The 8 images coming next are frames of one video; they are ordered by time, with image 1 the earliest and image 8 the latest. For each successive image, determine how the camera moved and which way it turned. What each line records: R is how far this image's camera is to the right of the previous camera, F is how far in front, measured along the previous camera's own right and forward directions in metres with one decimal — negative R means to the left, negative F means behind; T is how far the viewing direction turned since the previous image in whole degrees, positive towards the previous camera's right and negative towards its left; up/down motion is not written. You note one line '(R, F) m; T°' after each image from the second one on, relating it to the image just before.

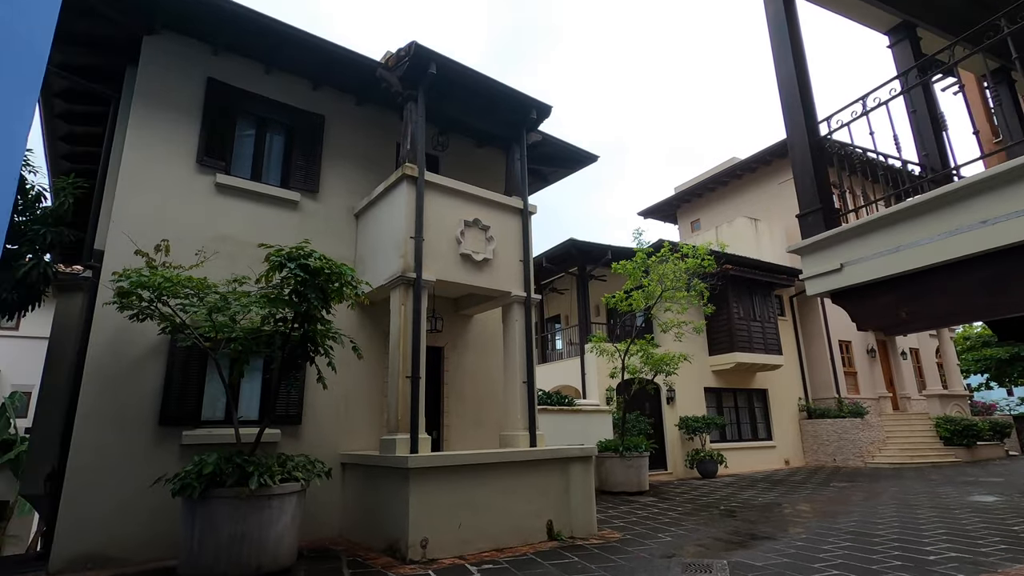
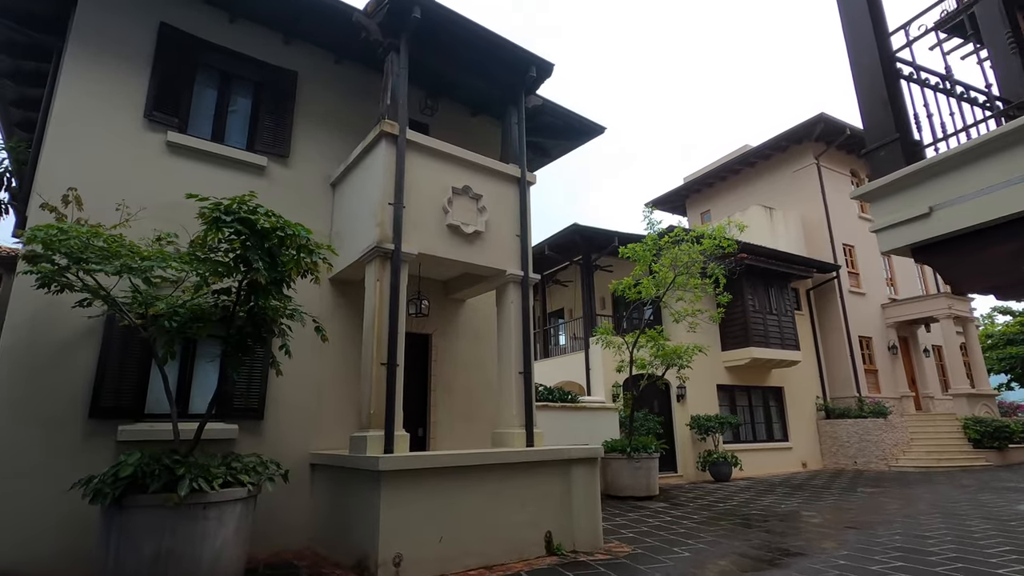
(+0.1, +0.9) m; 0°
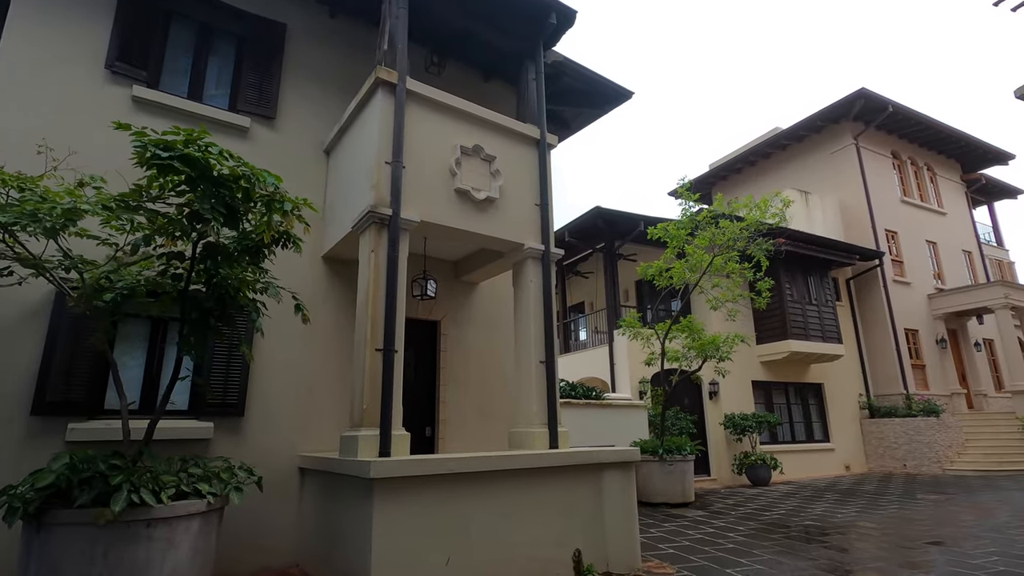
(0.0, +0.9) m; -2°
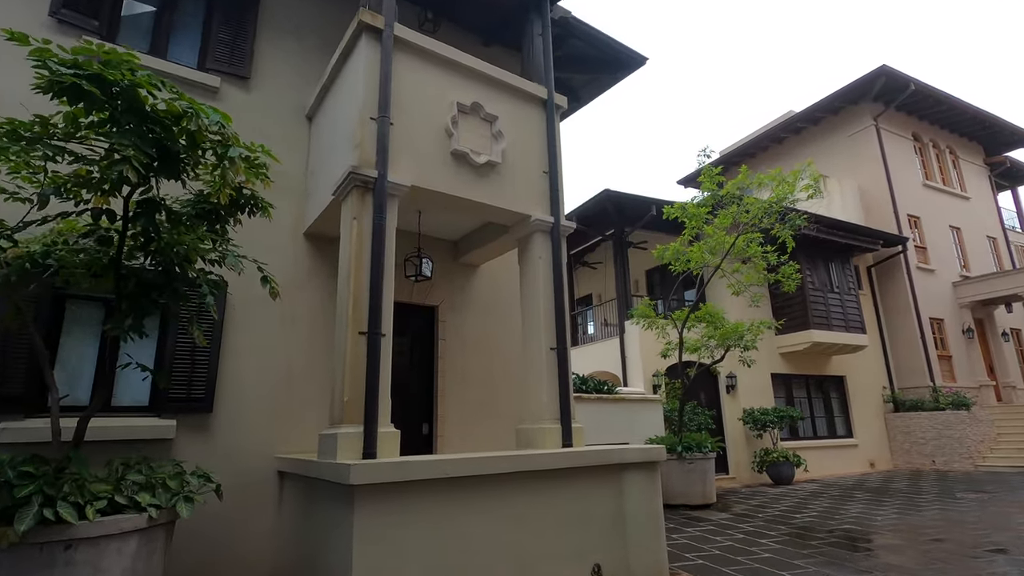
(0.0, +0.7) m; 0°
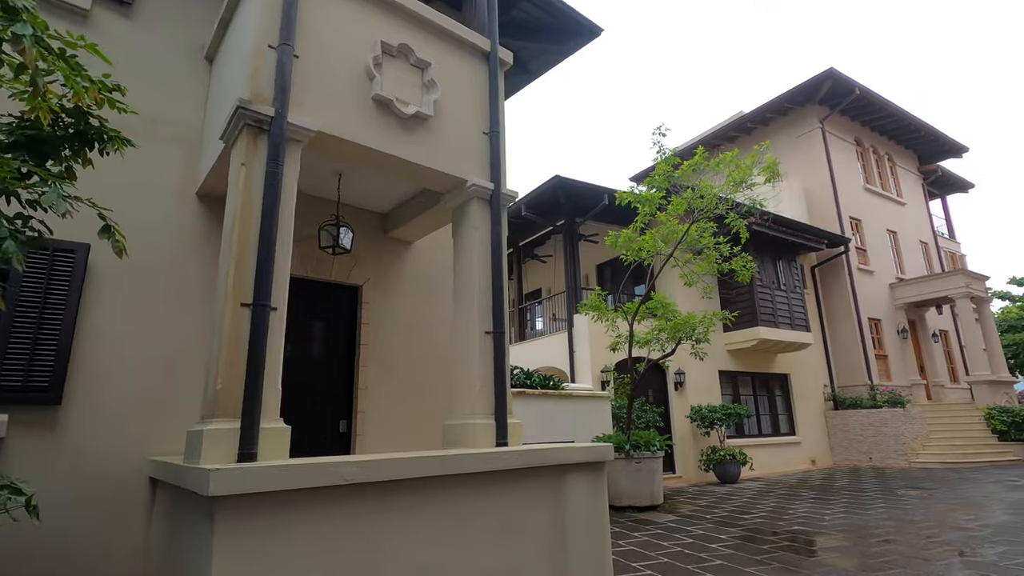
(+0.2, +0.6) m; +5°
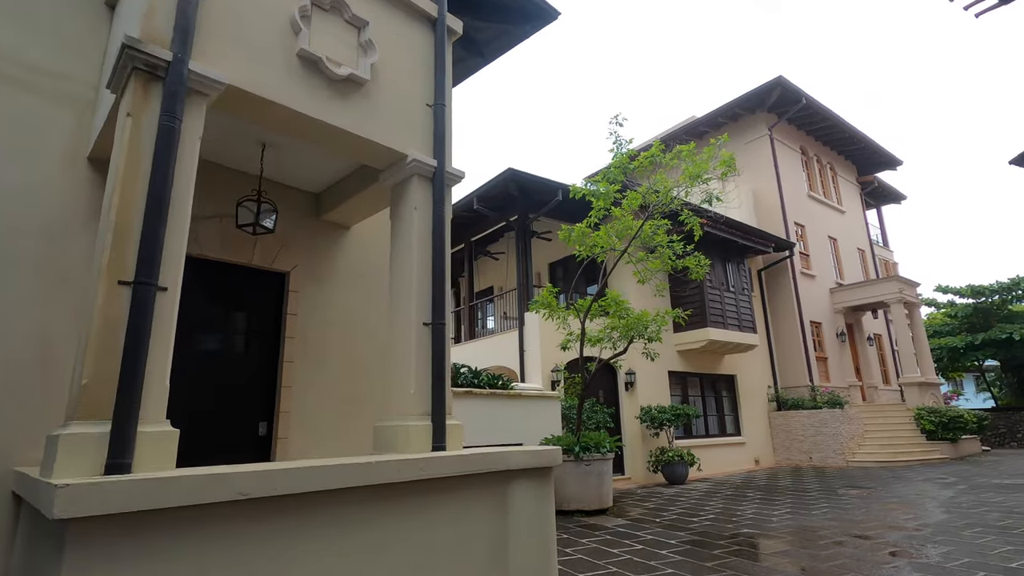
(+0.1, +0.4) m; +5°
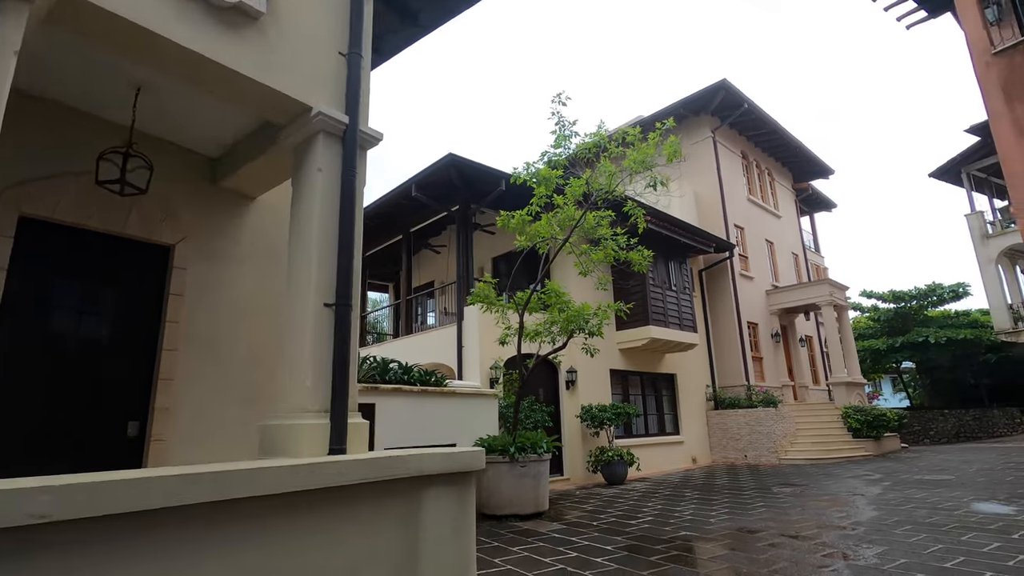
(+0.2, +0.5) m; +6°
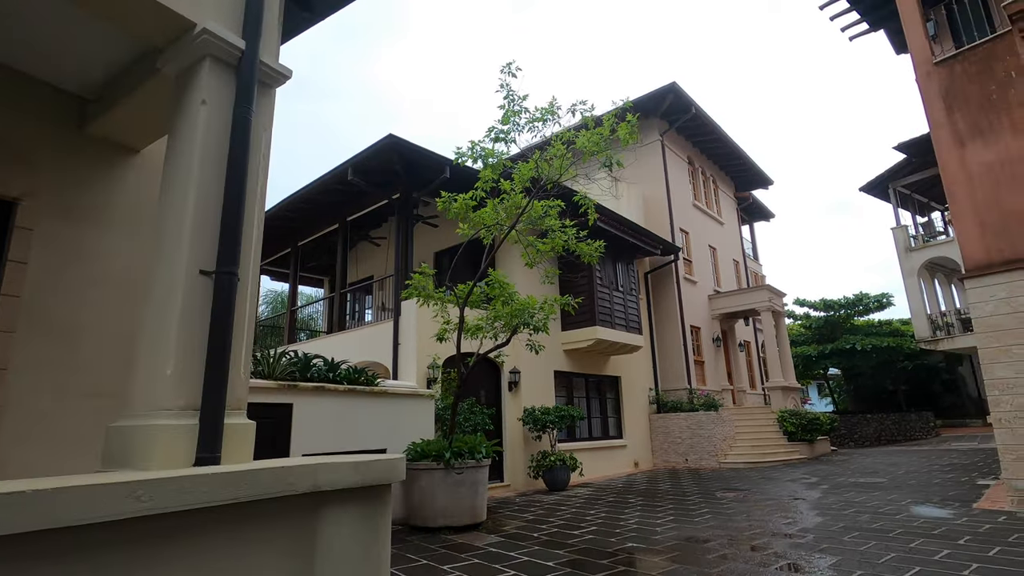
(+0.1, +0.6) m; +6°
